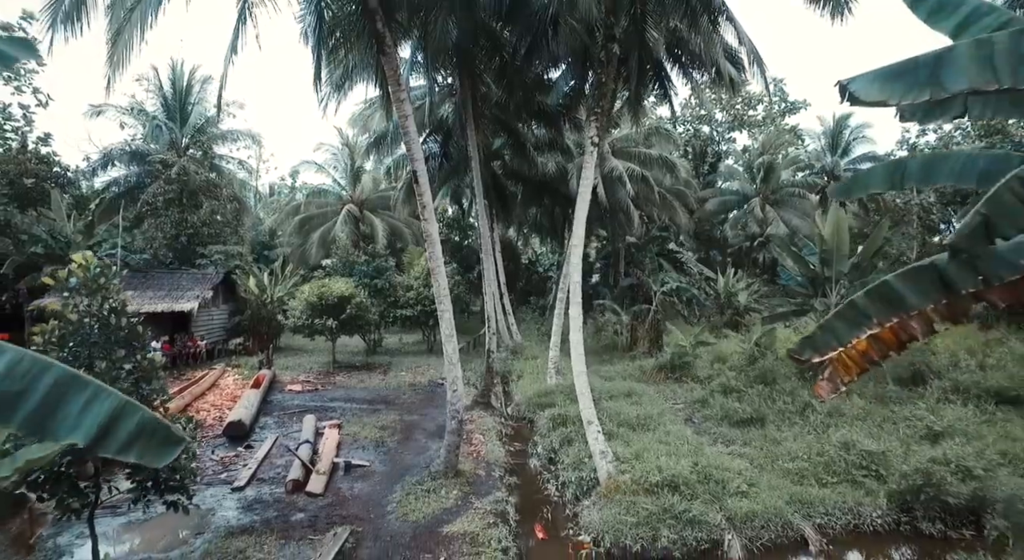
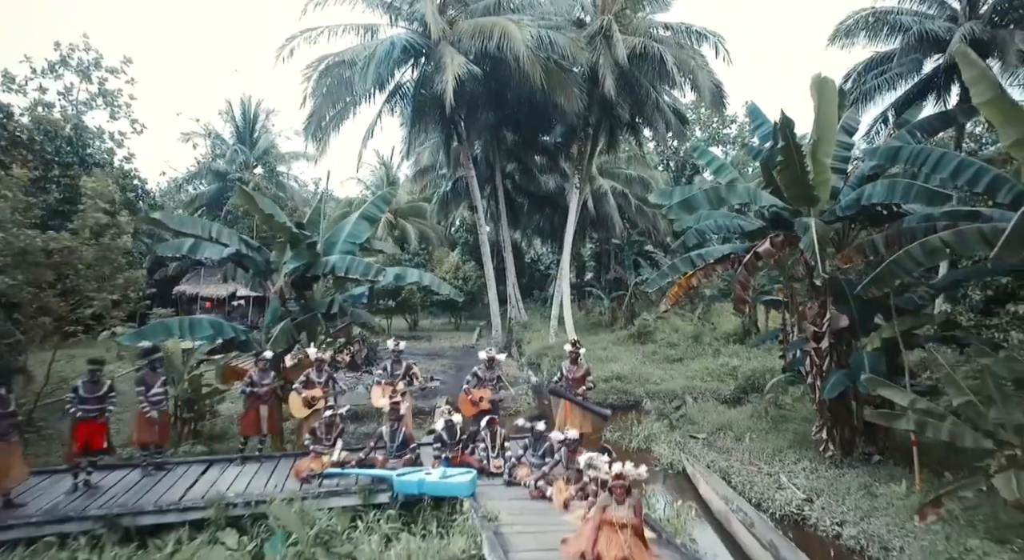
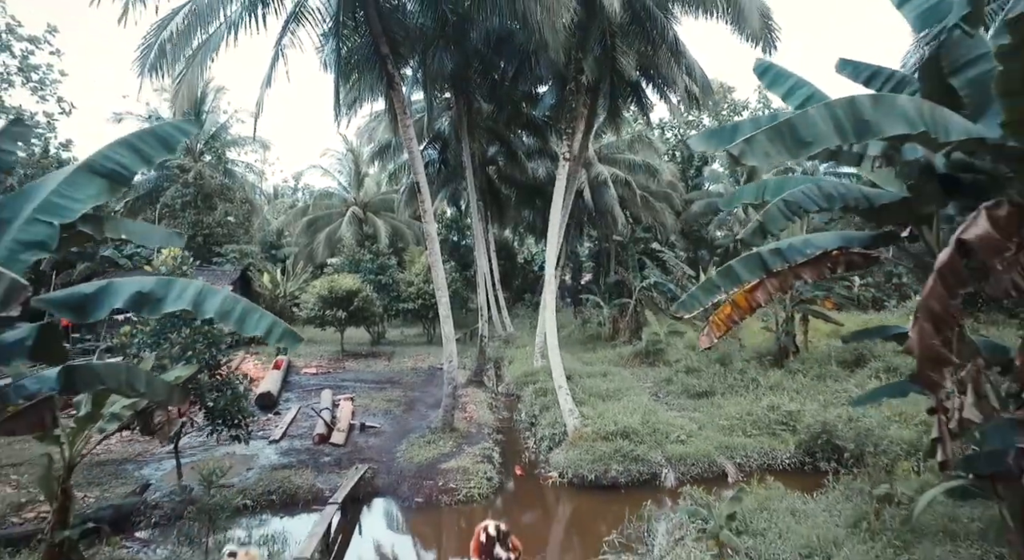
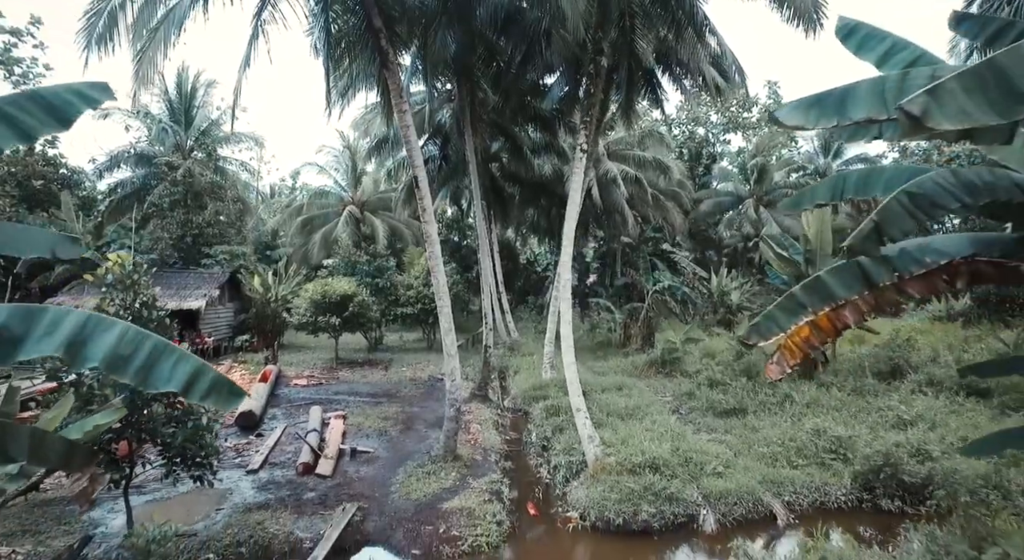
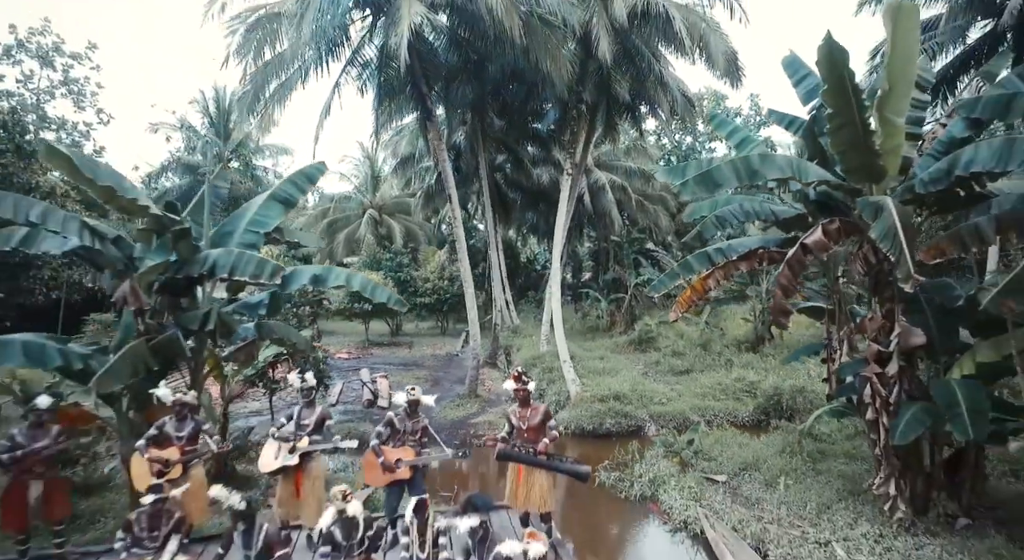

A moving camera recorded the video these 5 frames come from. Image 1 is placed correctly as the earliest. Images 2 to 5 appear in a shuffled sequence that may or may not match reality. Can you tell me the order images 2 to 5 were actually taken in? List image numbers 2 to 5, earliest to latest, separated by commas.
4, 3, 5, 2
